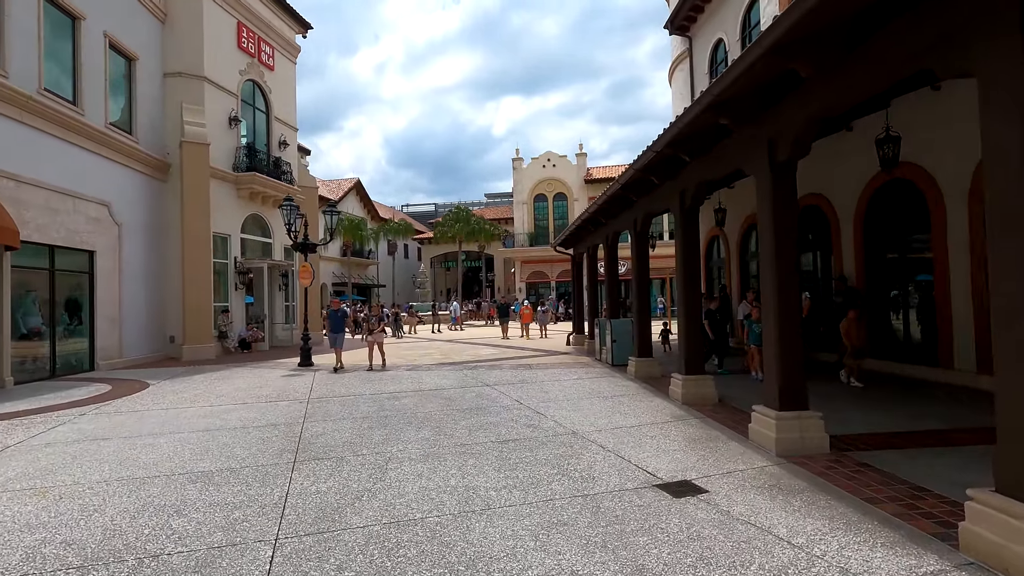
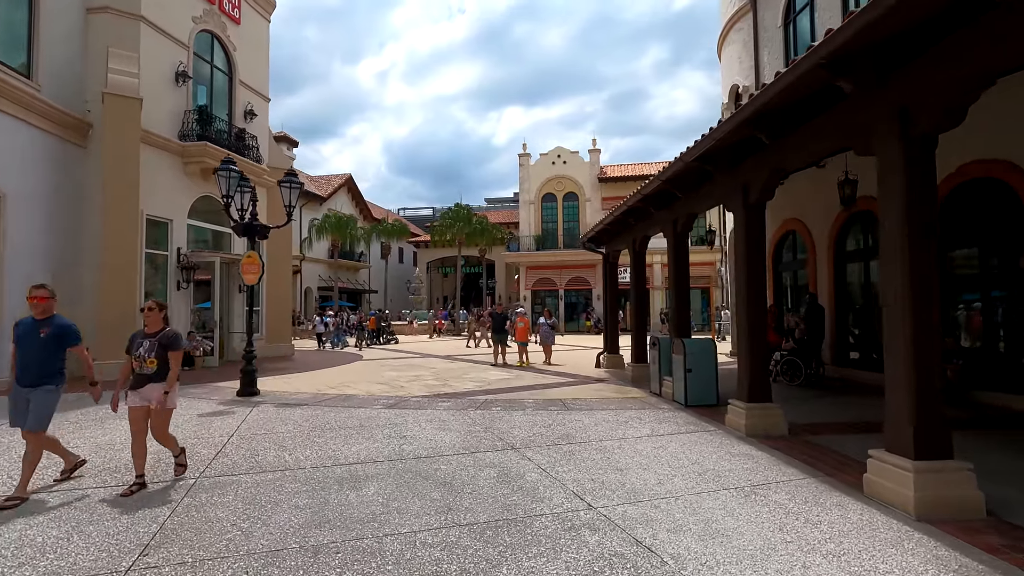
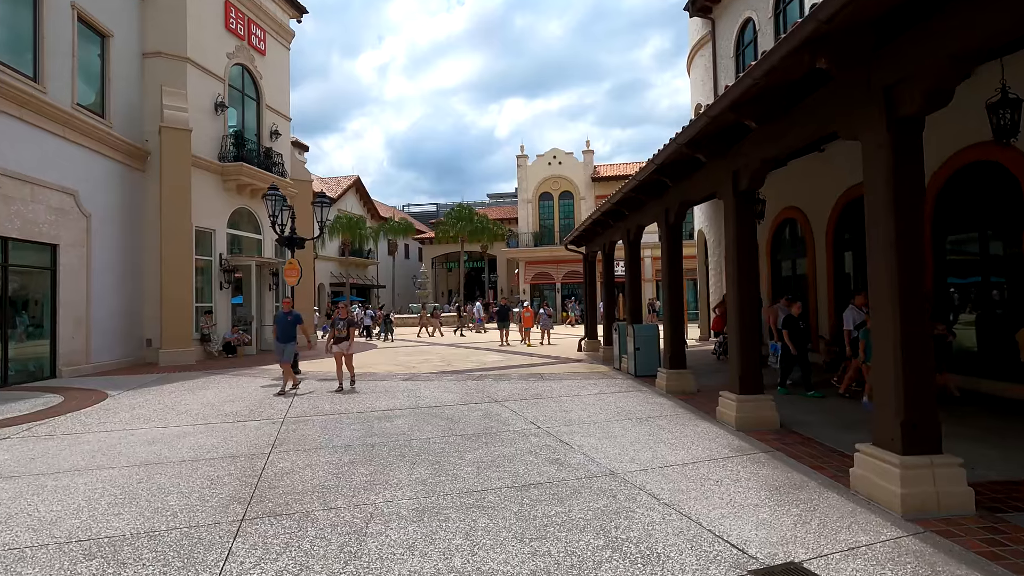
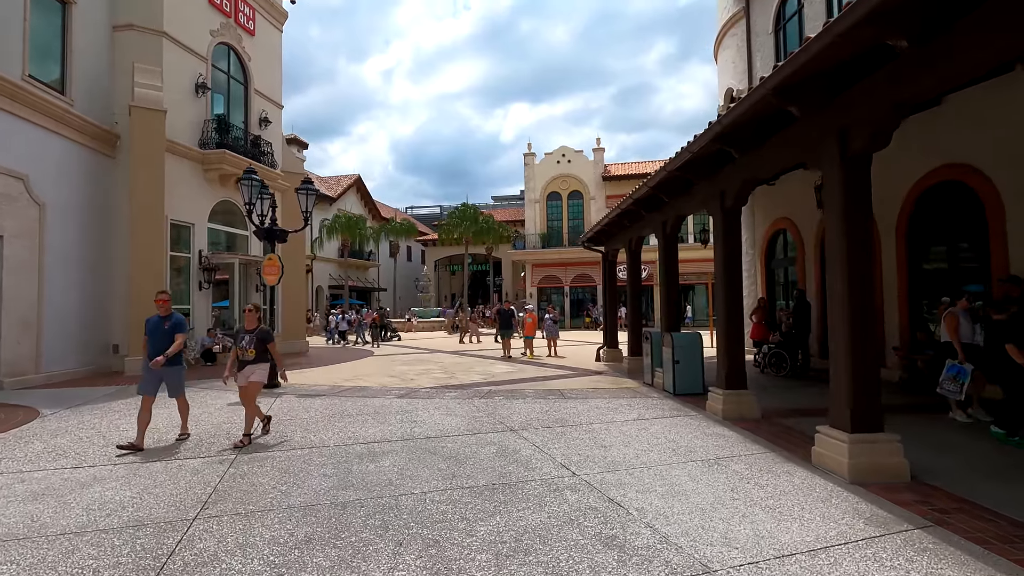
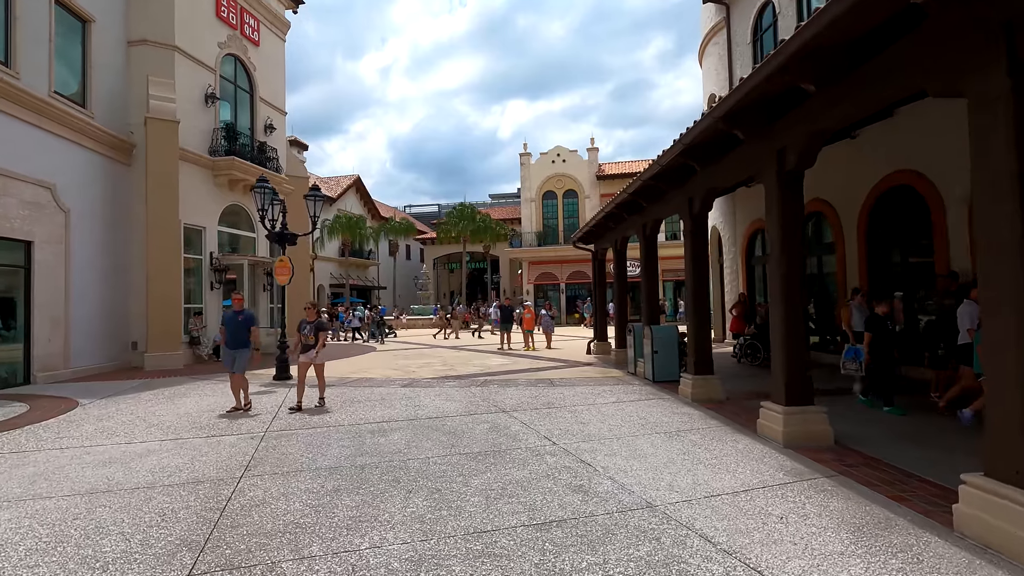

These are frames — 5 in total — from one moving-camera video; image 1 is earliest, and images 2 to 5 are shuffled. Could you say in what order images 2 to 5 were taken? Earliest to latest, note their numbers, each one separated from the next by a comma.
3, 5, 4, 2
